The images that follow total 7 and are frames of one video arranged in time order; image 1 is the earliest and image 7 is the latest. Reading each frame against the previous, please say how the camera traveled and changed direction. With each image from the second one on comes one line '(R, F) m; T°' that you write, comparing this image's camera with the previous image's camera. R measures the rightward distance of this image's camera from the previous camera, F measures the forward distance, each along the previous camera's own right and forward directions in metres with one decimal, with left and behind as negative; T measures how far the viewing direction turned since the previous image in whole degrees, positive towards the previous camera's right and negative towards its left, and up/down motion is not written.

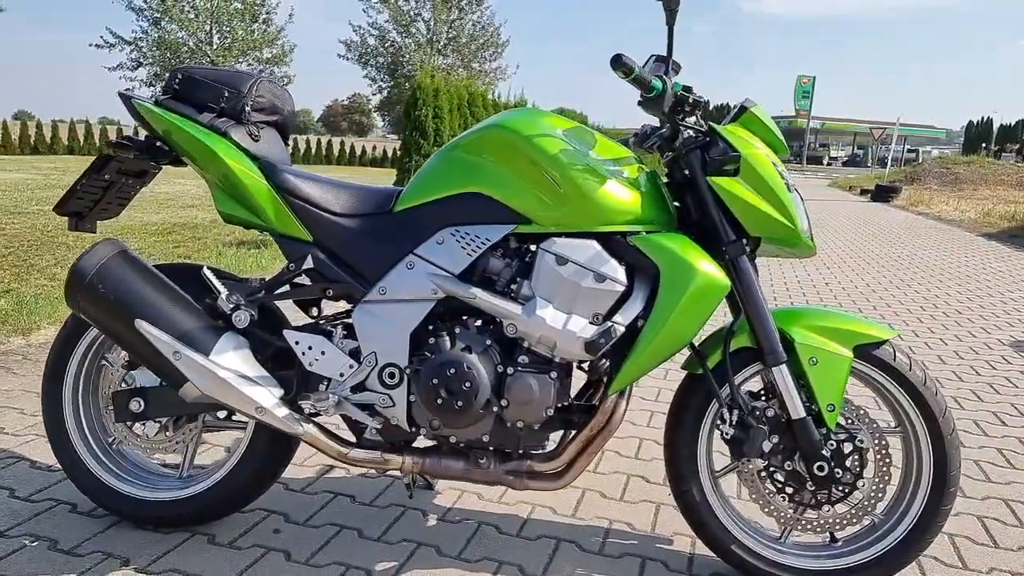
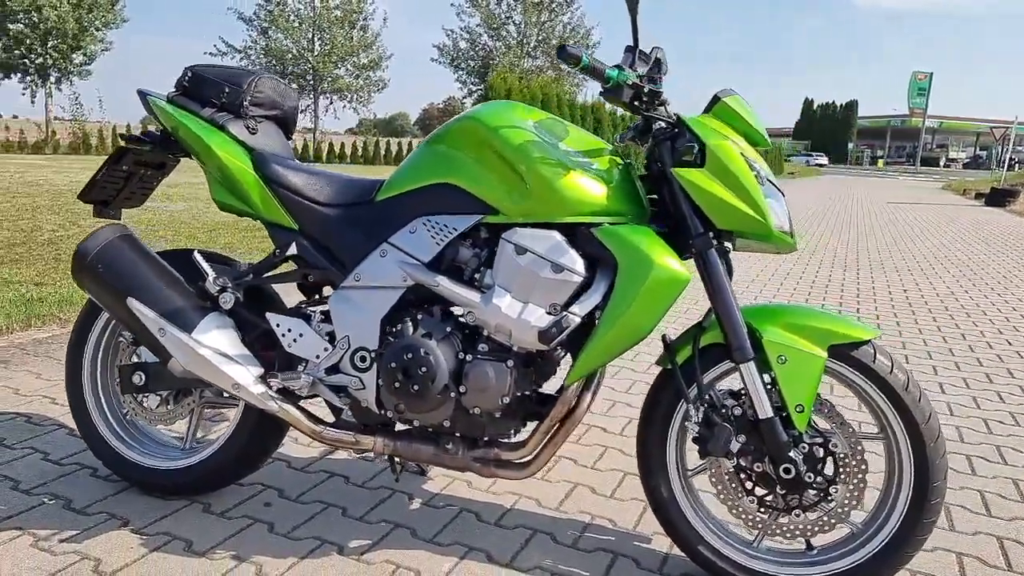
(+0.5, 0.0) m; -8°
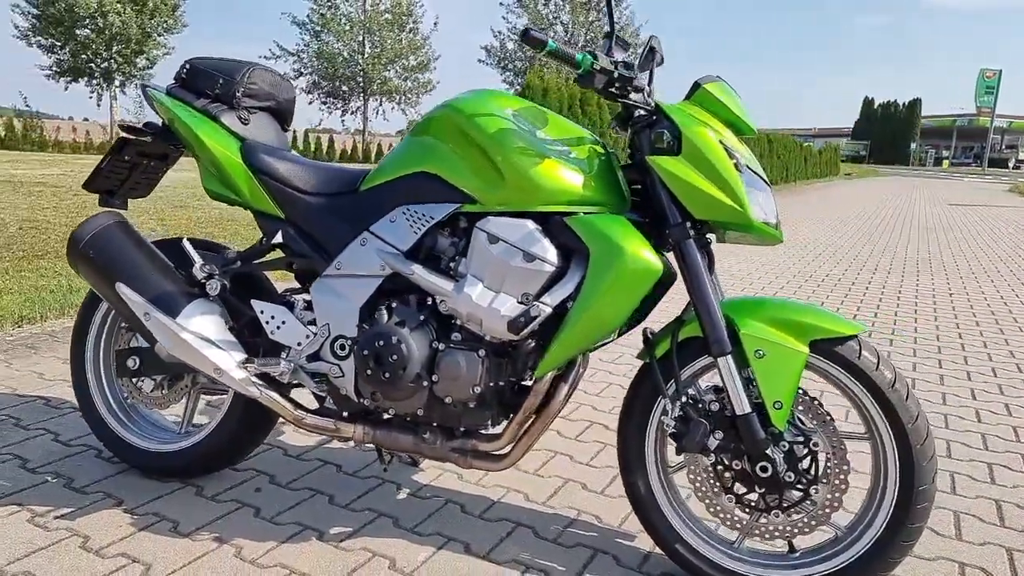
(+0.3, 0.0) m; -4°
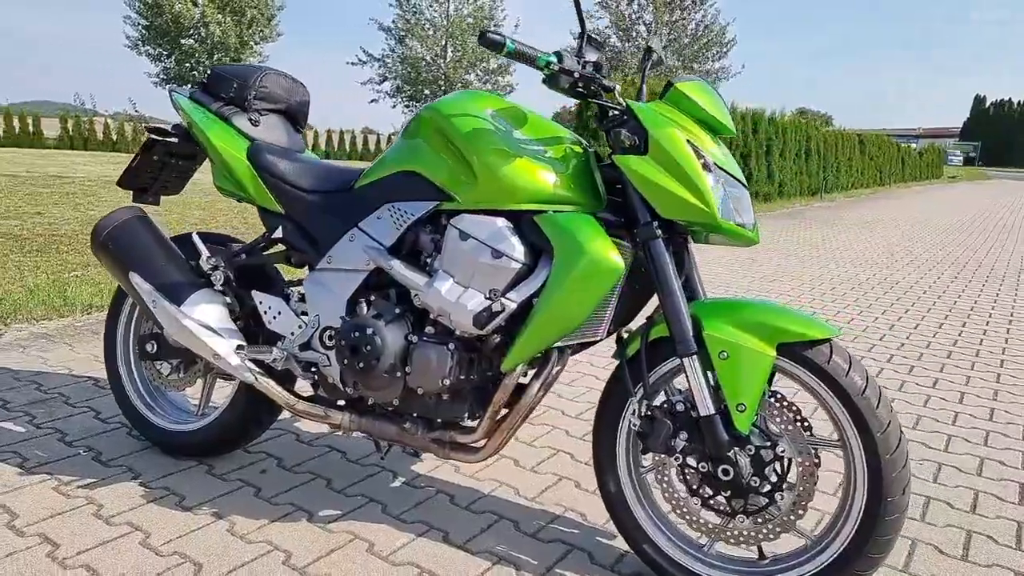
(+0.4, 0.0) m; -7°
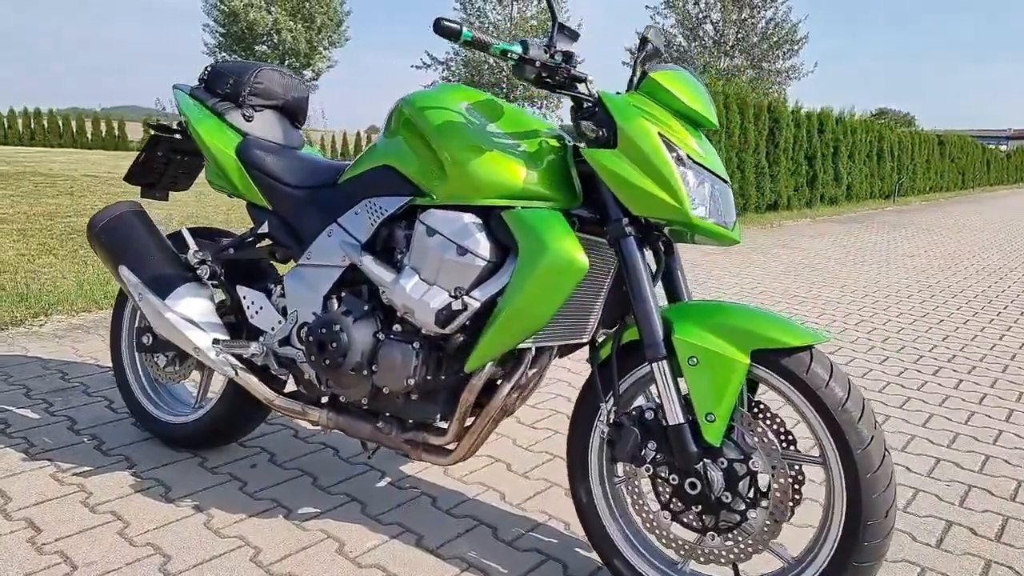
(+0.3, +0.1) m; -6°
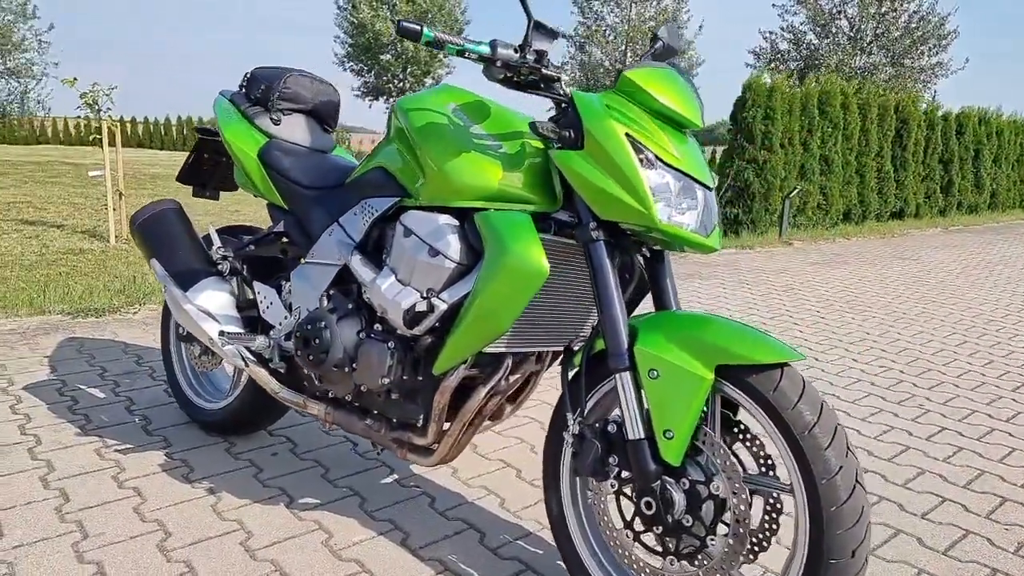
(+0.5, +0.1) m; -10°
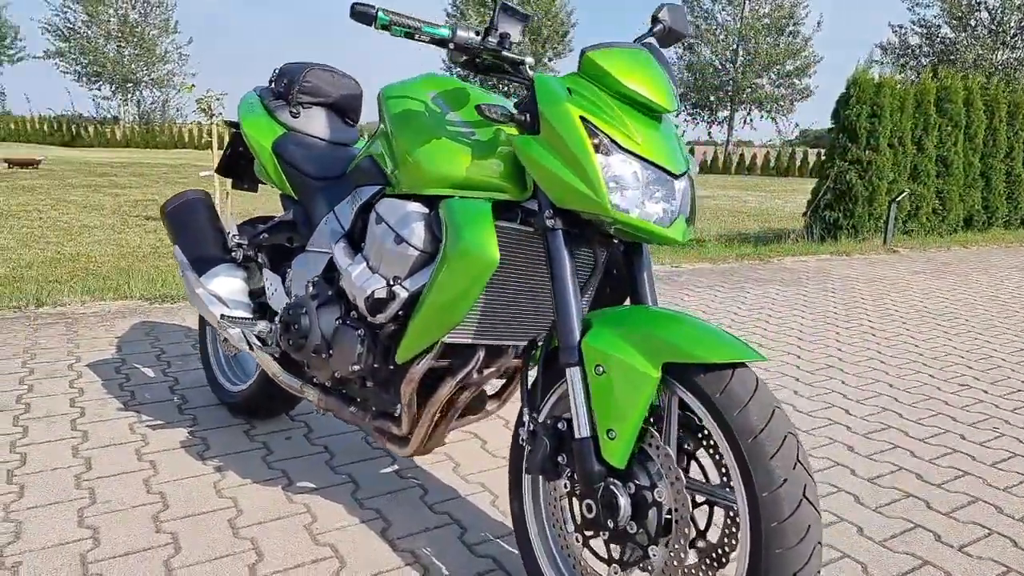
(+0.5, +0.1) m; -9°
